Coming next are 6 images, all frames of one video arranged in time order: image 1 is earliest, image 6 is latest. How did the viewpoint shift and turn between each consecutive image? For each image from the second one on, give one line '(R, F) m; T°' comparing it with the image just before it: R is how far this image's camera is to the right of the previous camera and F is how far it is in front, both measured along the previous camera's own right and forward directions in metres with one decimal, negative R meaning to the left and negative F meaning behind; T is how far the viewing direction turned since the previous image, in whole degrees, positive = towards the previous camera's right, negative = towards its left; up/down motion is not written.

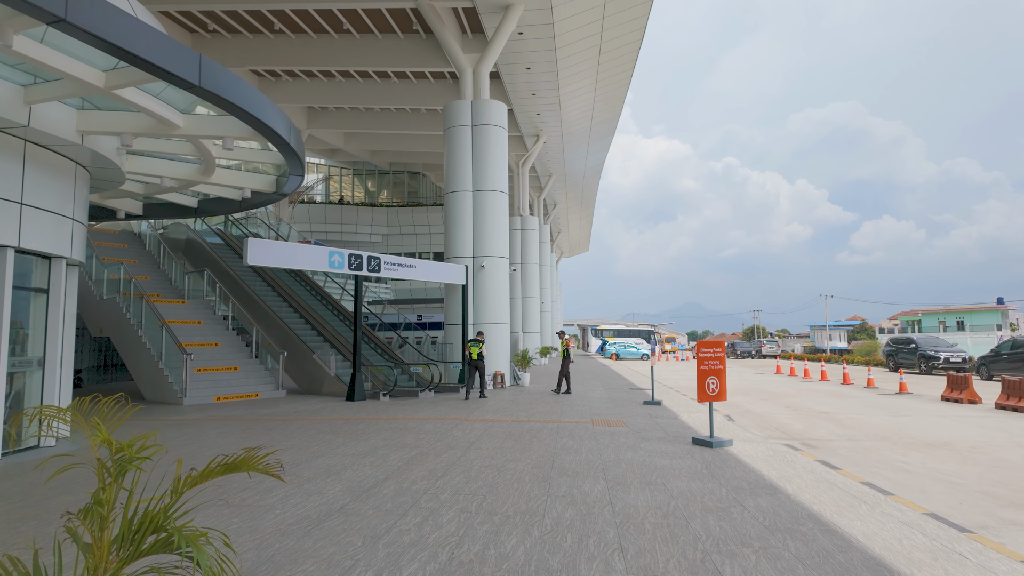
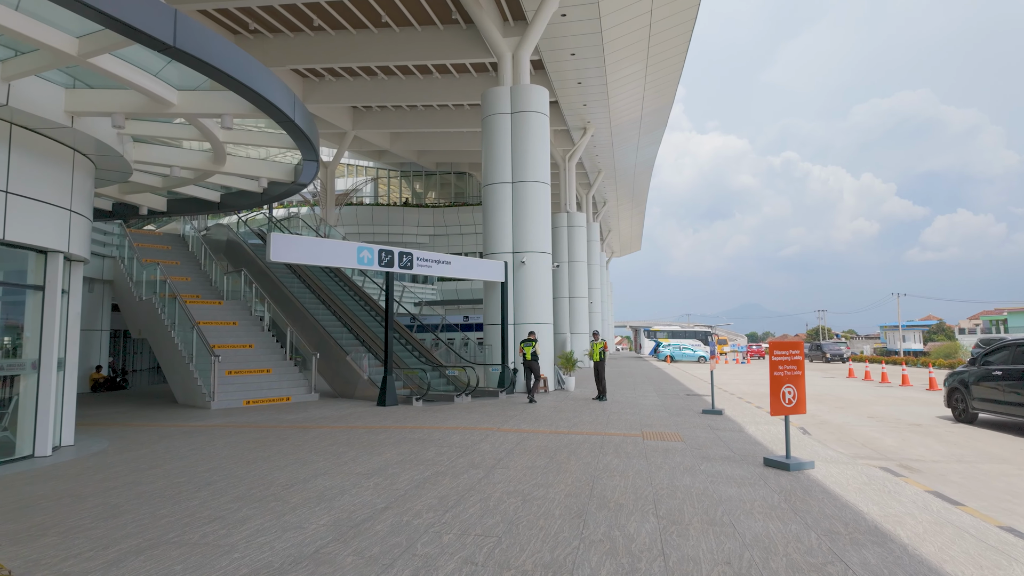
(+0.2, +1.1) m; -5°
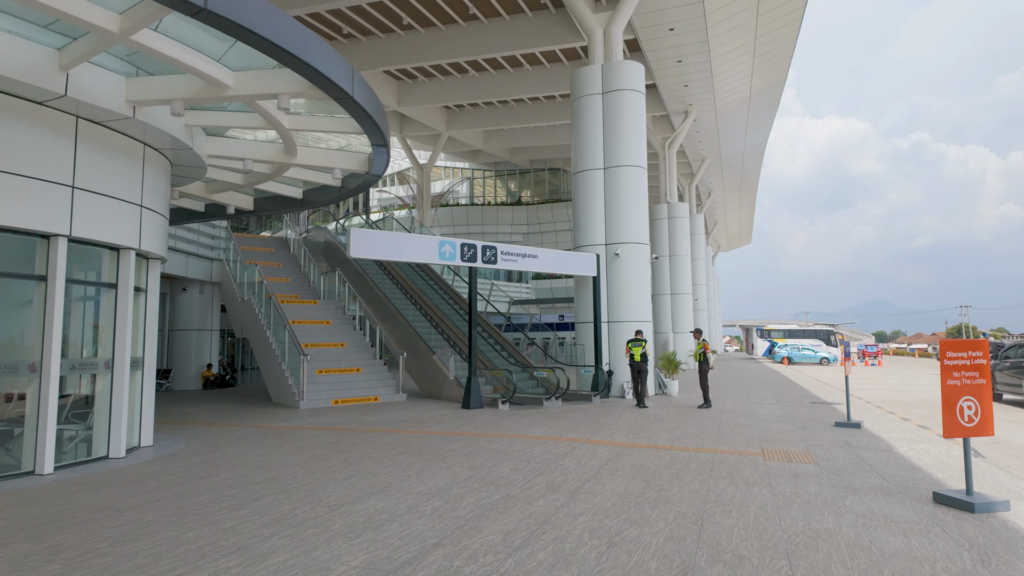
(+0.1, +1.1) m; -10°
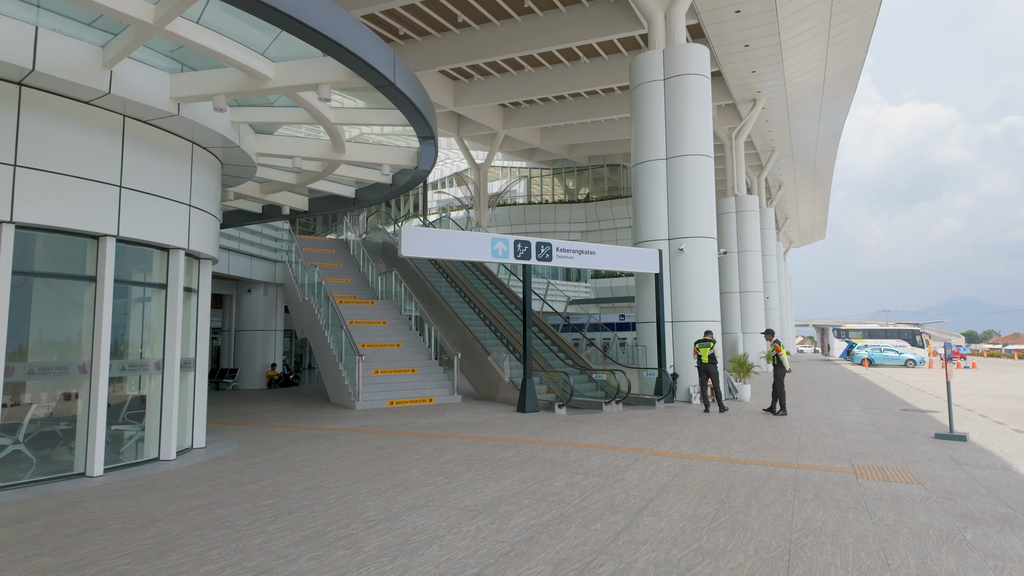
(+0.1, +0.5) m; -6°
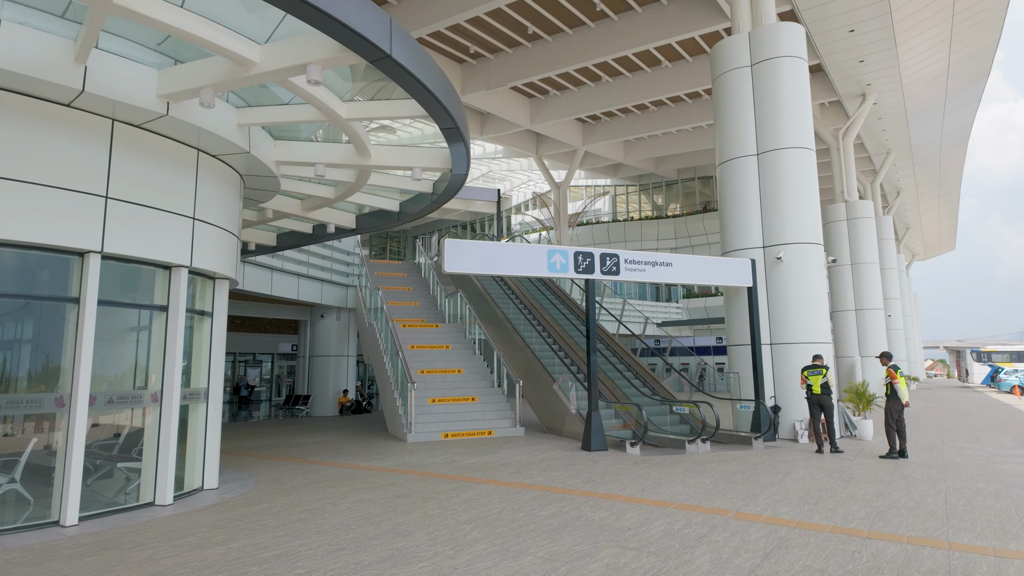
(+0.6, +1.4) m; -9°
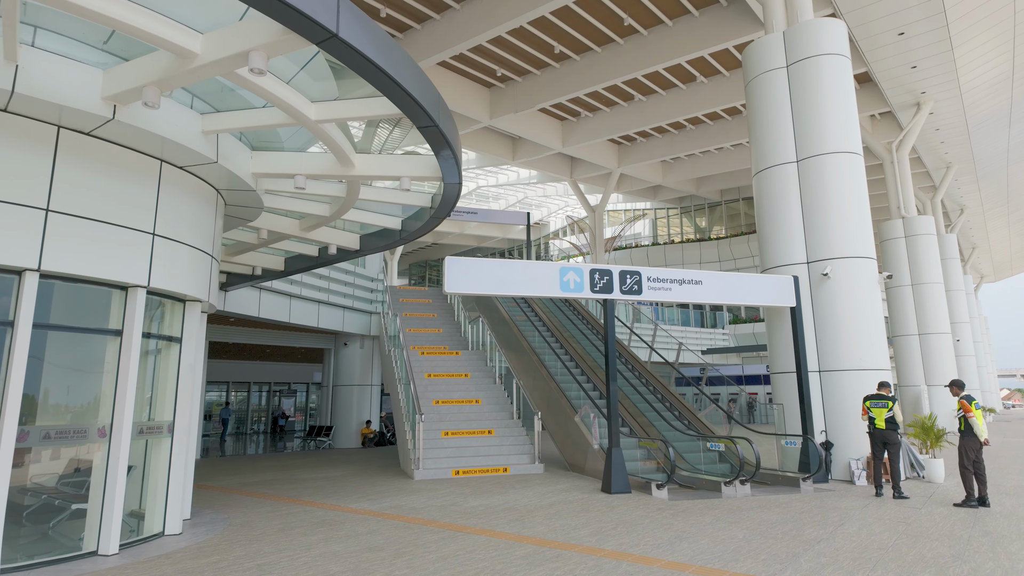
(+0.6, +0.9) m; -4°
